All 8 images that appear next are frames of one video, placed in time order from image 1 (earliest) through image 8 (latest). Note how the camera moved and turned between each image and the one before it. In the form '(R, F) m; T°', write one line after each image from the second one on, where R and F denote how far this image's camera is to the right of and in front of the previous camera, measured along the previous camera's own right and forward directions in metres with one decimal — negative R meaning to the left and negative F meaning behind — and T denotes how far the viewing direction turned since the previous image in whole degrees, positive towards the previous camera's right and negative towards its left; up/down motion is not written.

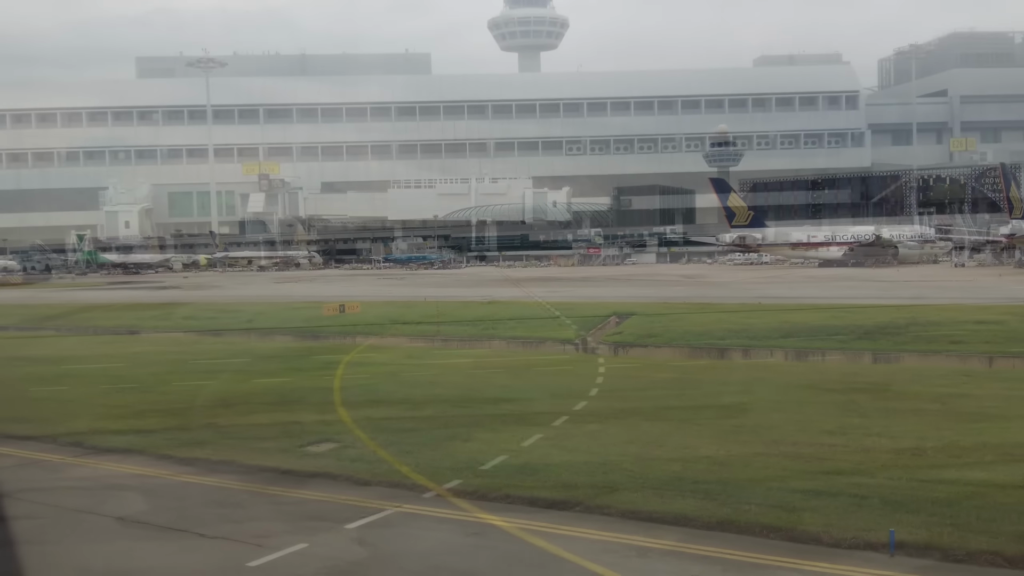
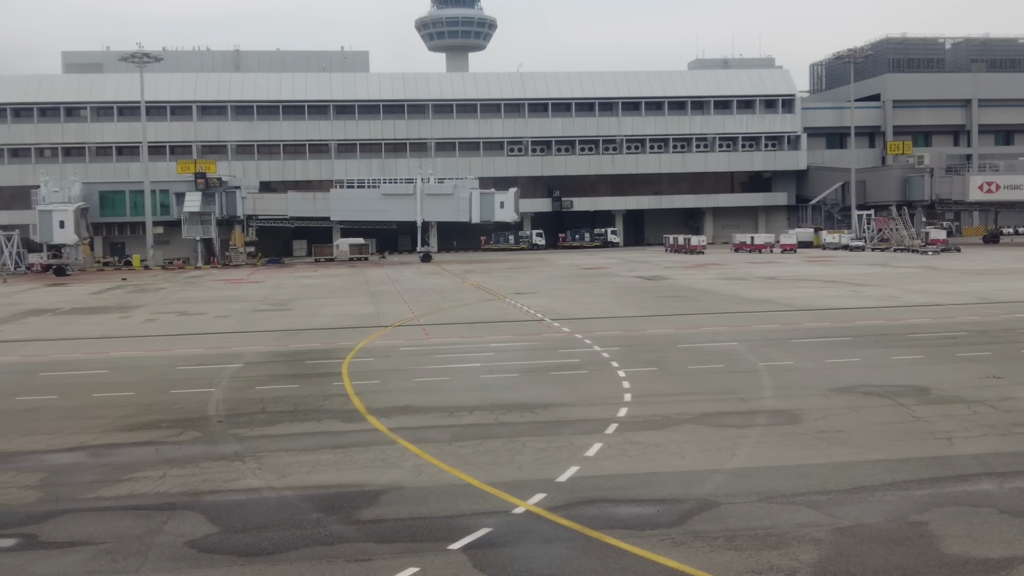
(-1.5, +0.7) m; +4°
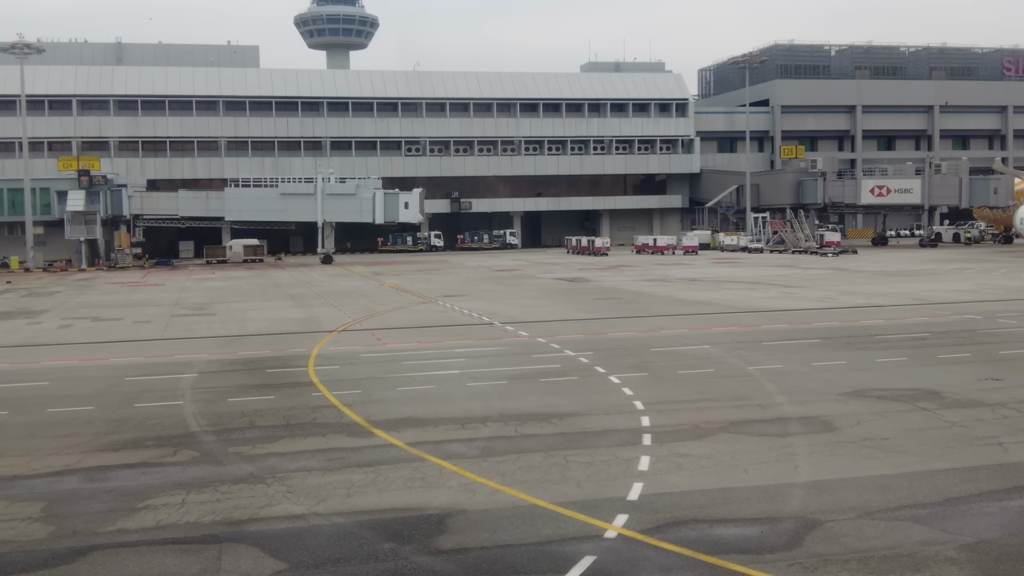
(-1.7, +0.9) m; +6°
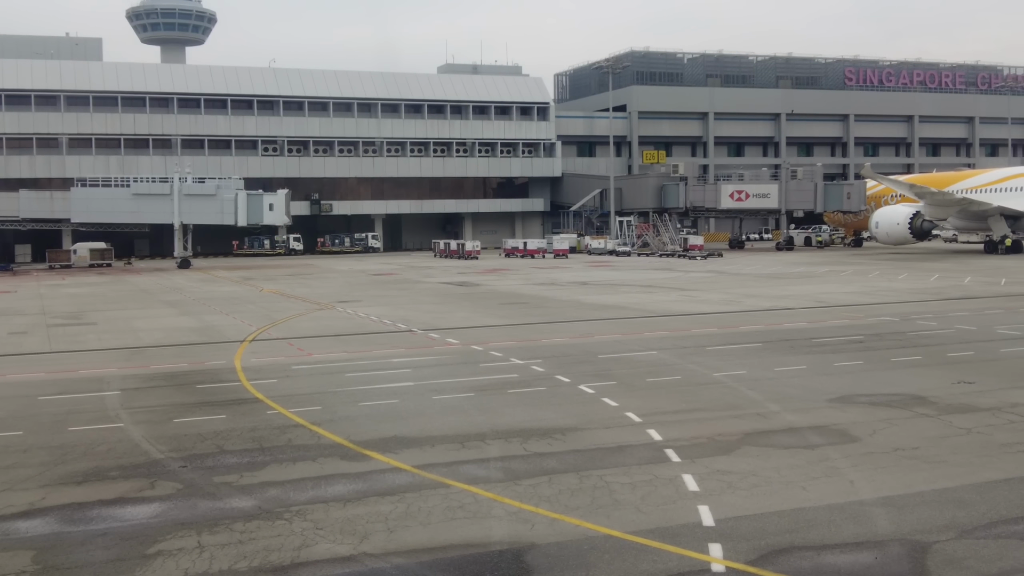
(-1.8, +1.1) m; +8°
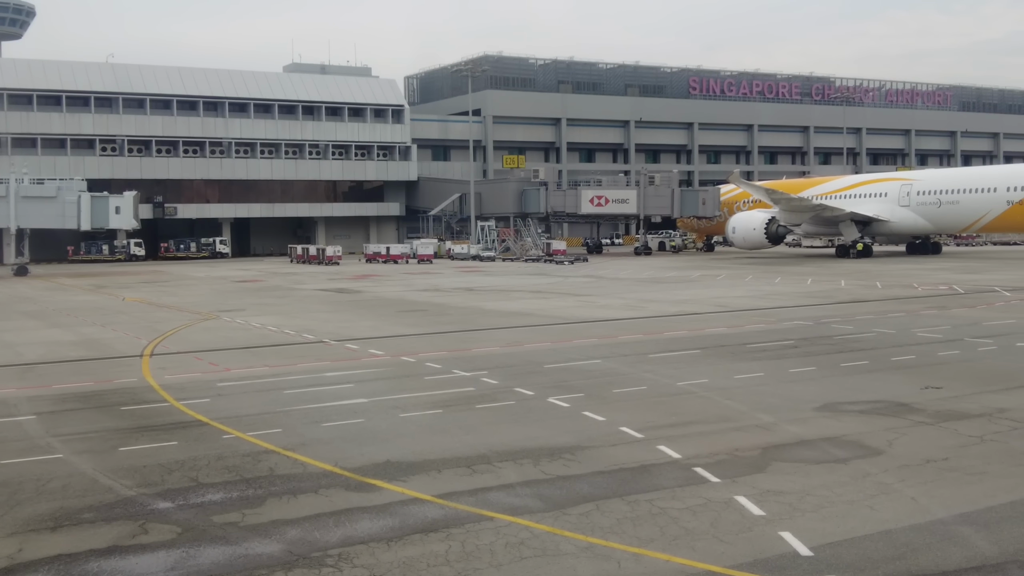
(-1.8, +1.1) m; +9°
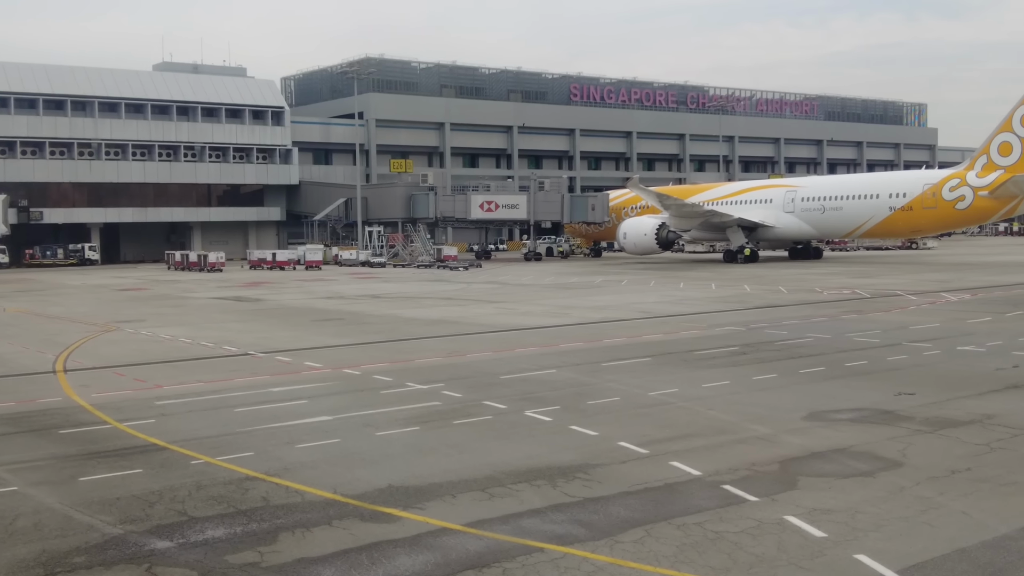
(-1.4, +0.9) m; +7°
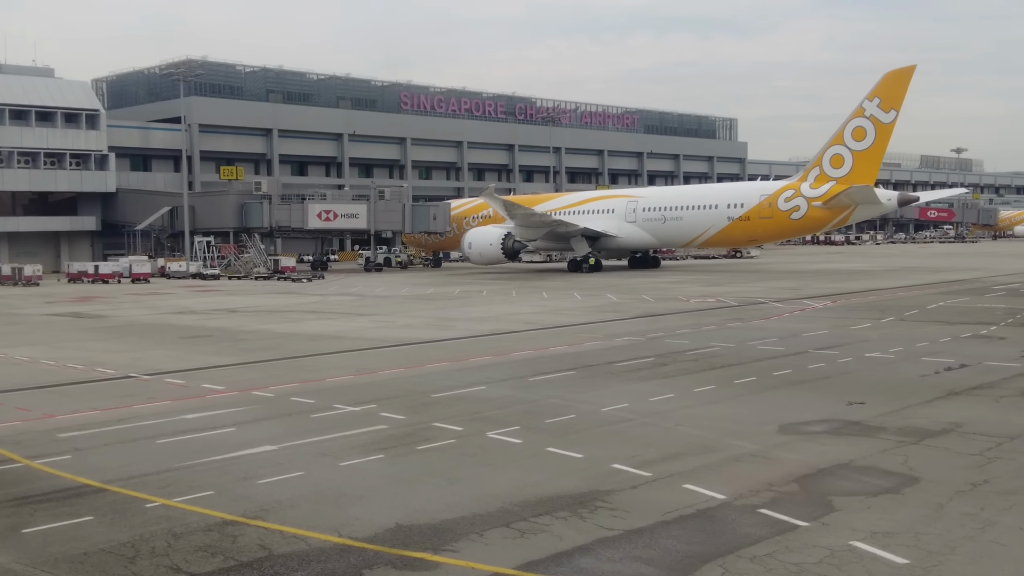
(-1.8, +1.1) m; +10°
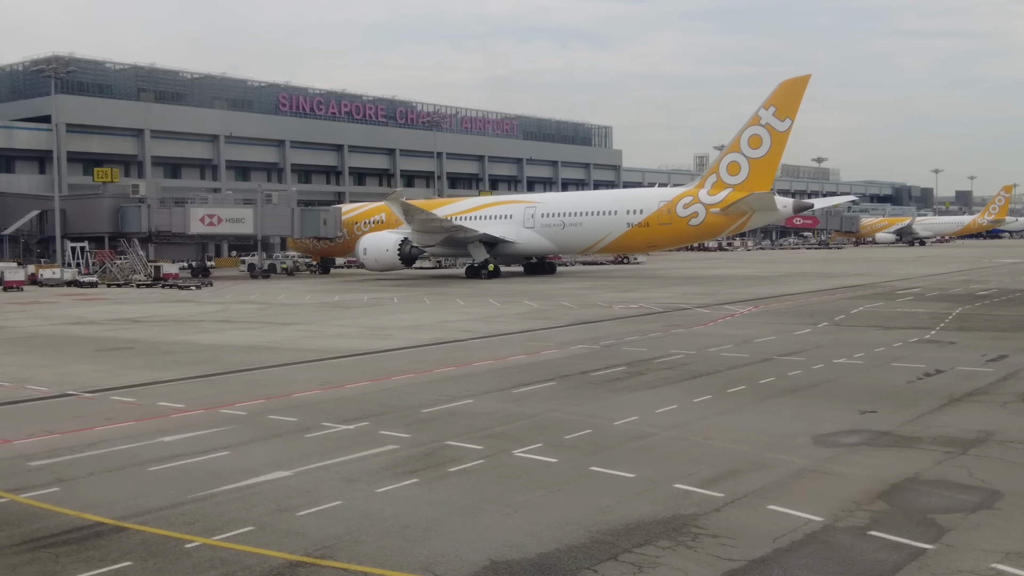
(-1.9, +1.0) m; +7°
